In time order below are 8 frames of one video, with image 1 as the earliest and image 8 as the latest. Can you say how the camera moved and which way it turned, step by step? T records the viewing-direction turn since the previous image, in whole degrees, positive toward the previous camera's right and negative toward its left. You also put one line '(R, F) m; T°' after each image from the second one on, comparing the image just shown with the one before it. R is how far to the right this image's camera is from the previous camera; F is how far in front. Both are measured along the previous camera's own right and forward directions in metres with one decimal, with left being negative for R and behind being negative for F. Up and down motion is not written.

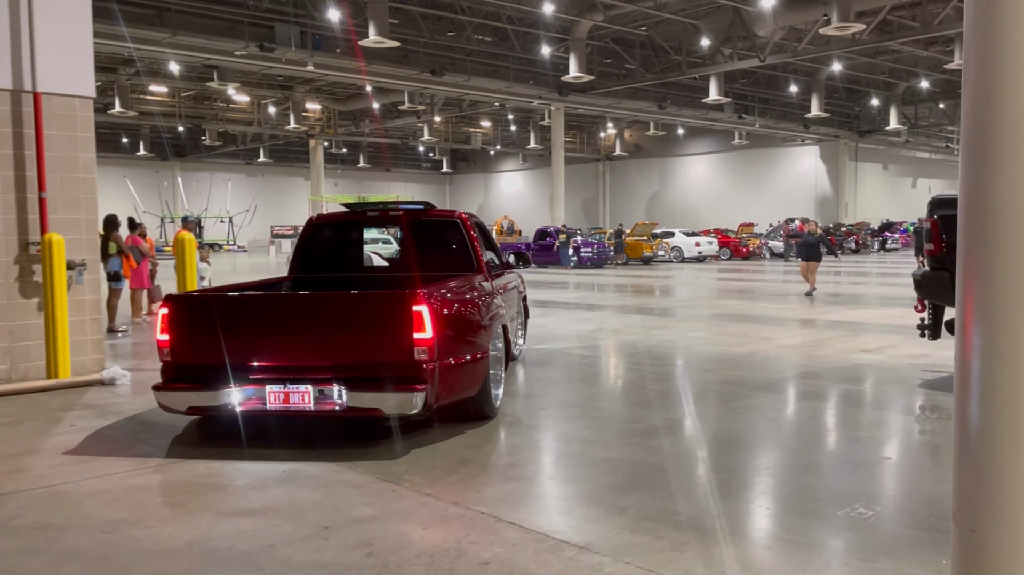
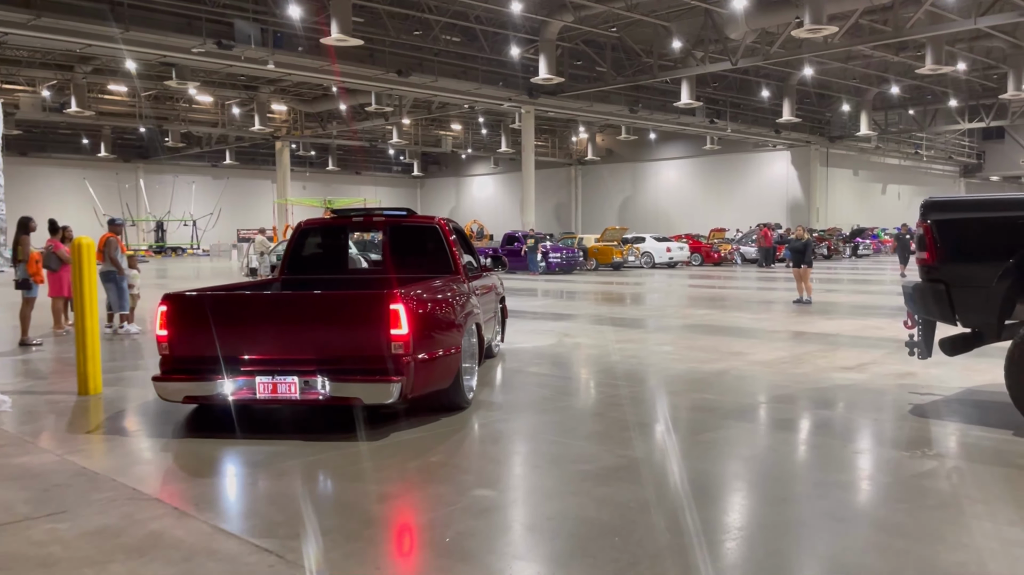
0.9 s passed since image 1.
(+0.2, +0.7) m; +2°
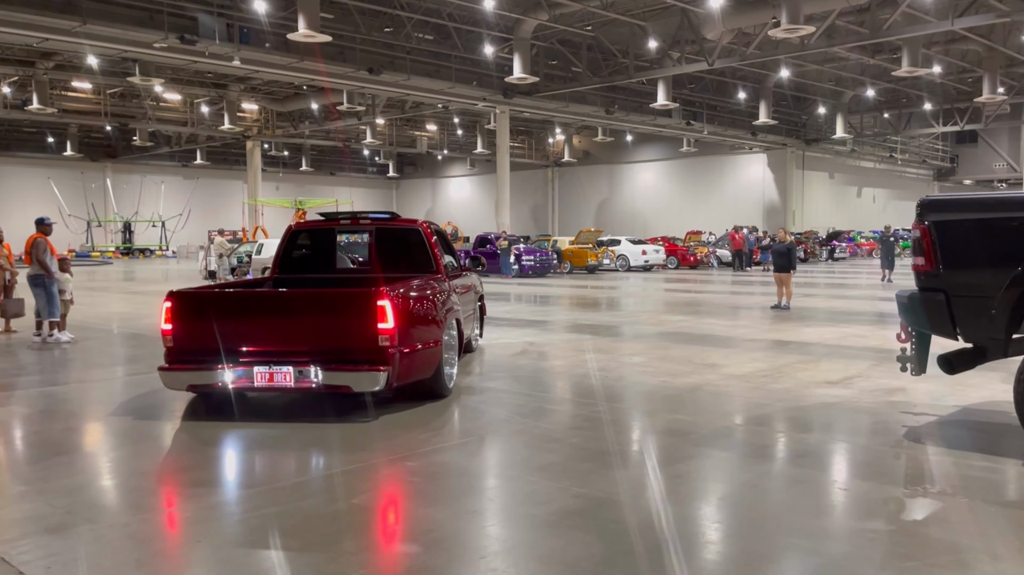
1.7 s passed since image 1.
(+0.2, +0.6) m; +2°
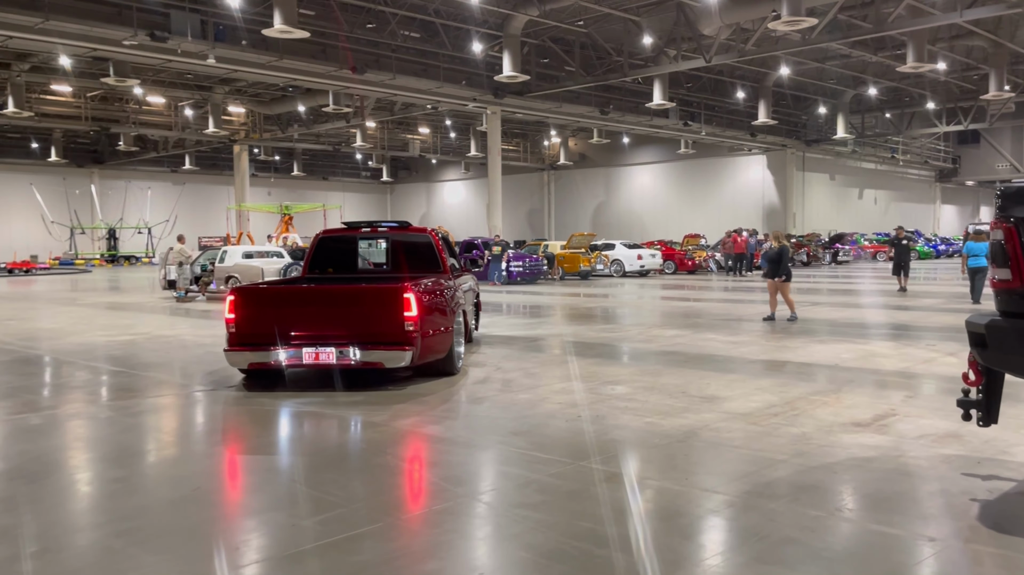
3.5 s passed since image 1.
(+0.3, +1.2) m; 0°
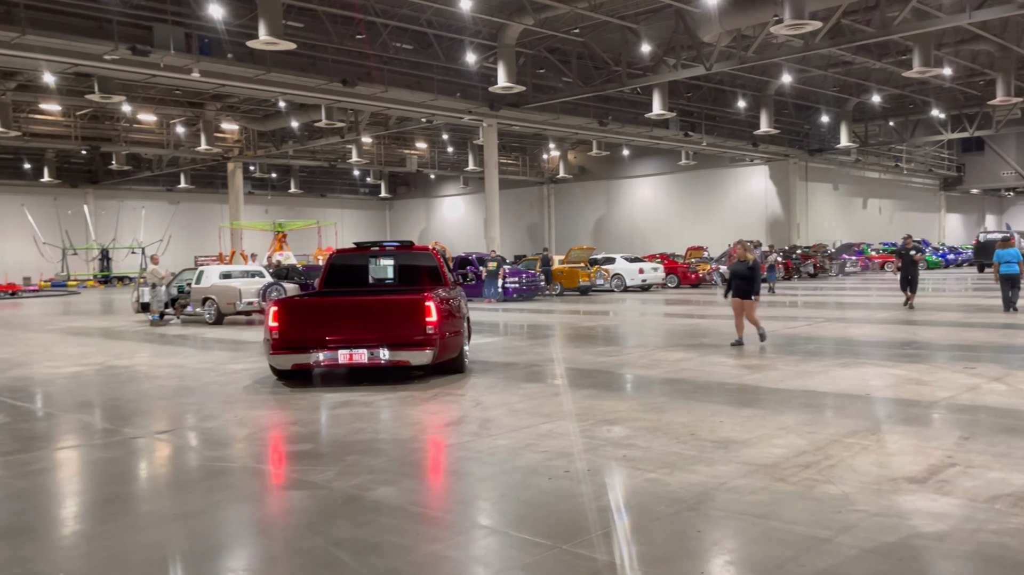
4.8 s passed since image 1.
(+0.2, +0.9) m; 0°
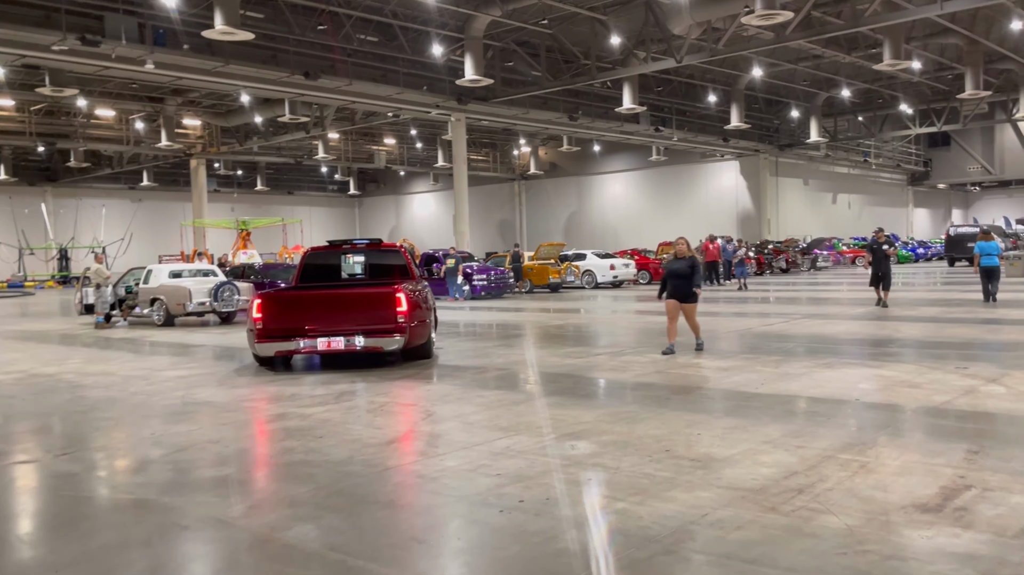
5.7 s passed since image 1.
(+0.1, +0.6) m; +2°
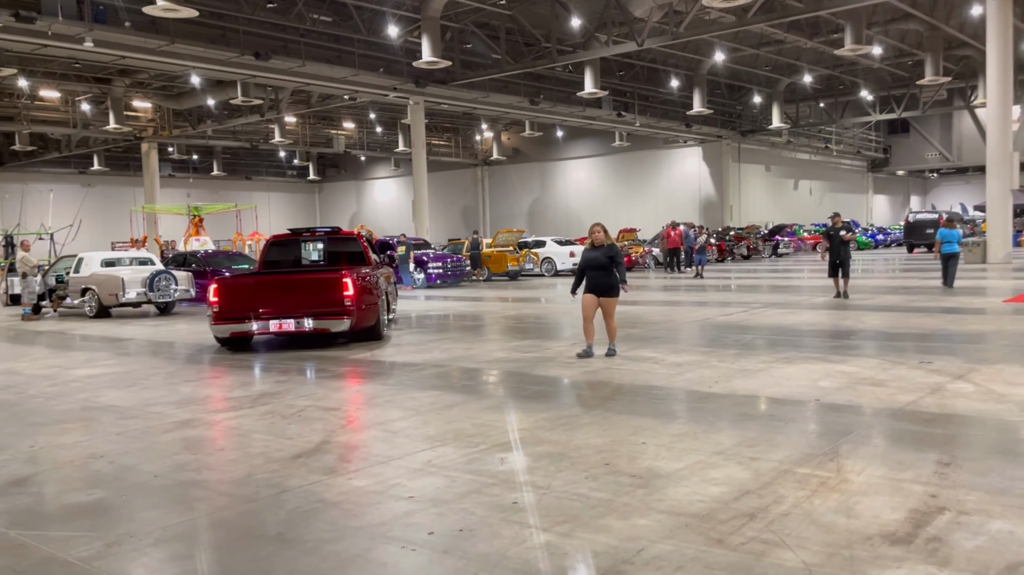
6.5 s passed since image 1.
(+0.2, +0.5) m; +3°
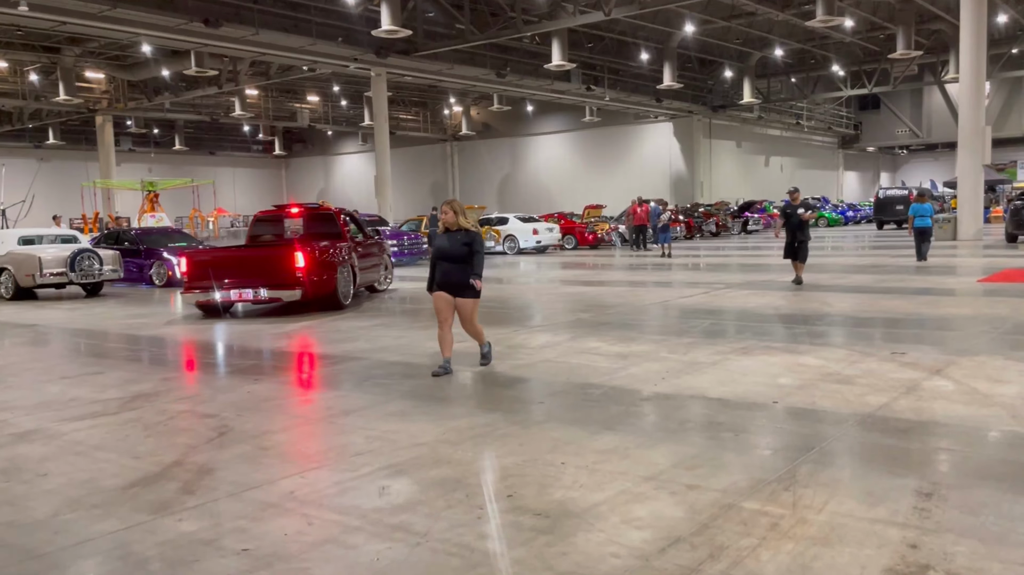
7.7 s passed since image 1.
(+0.4, +0.8) m; +2°
